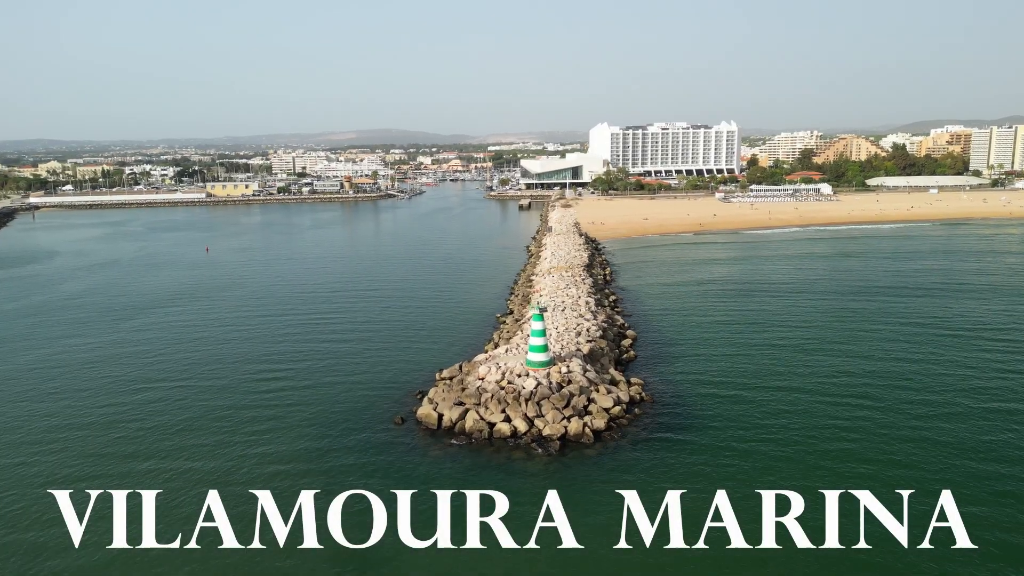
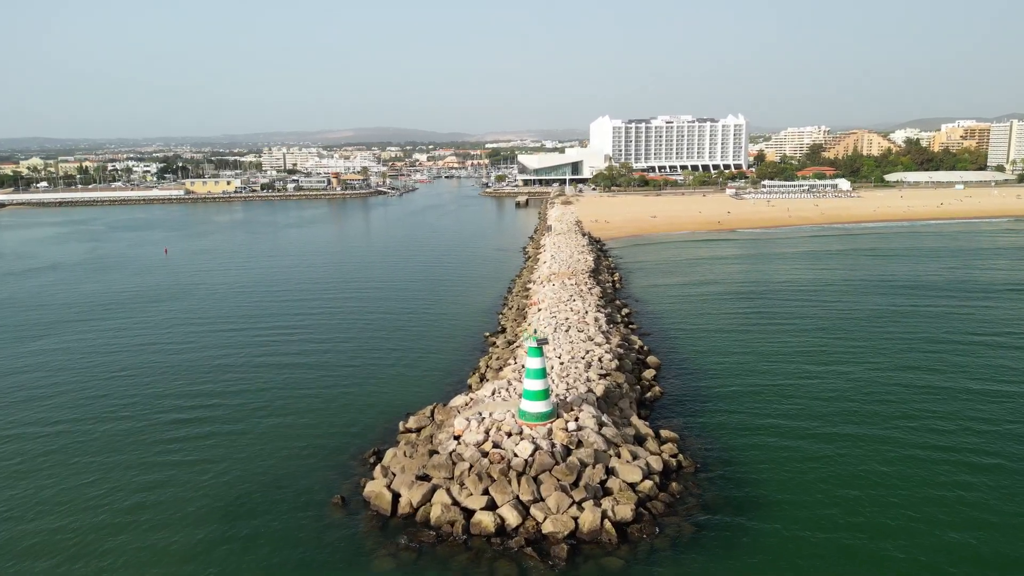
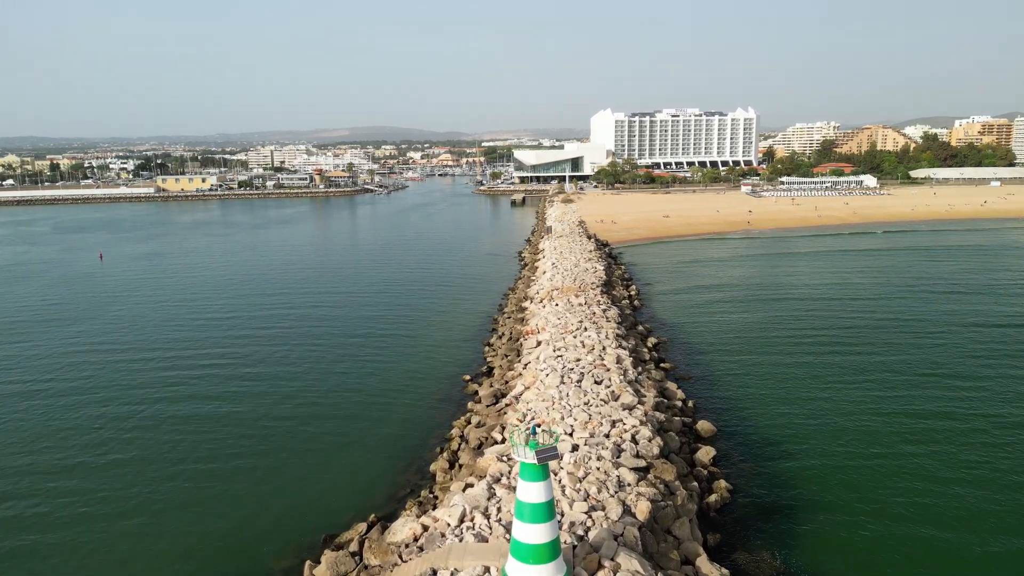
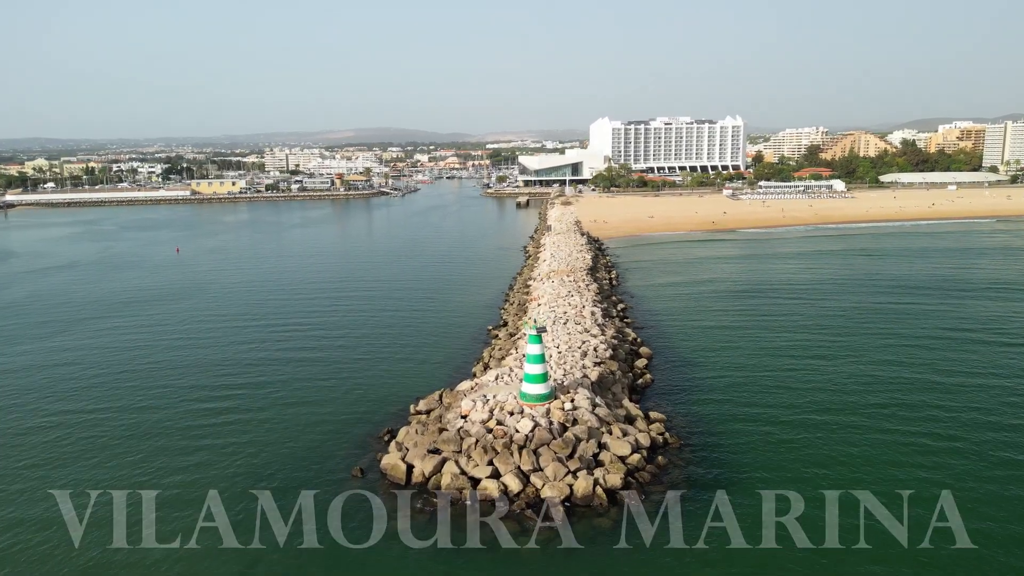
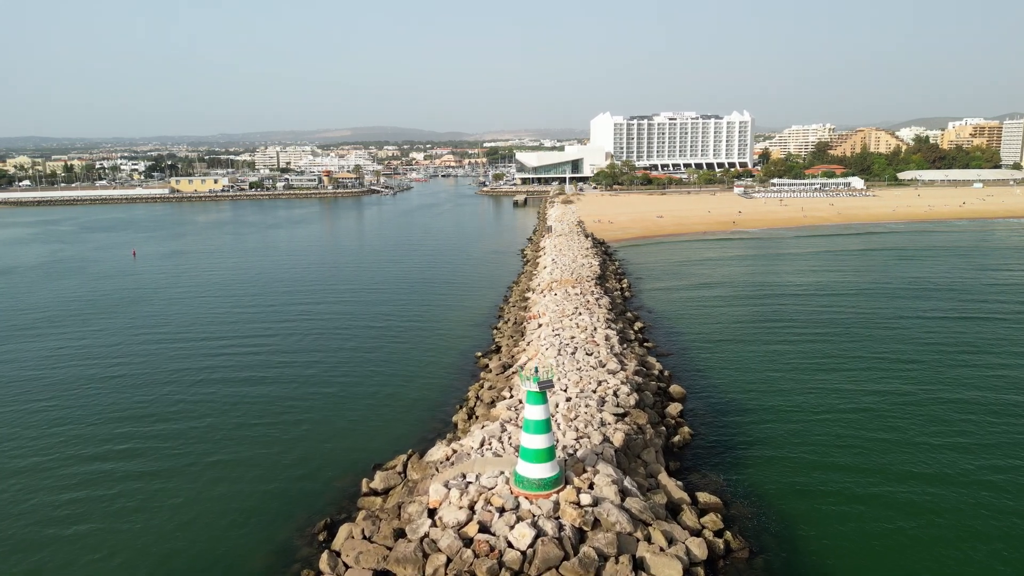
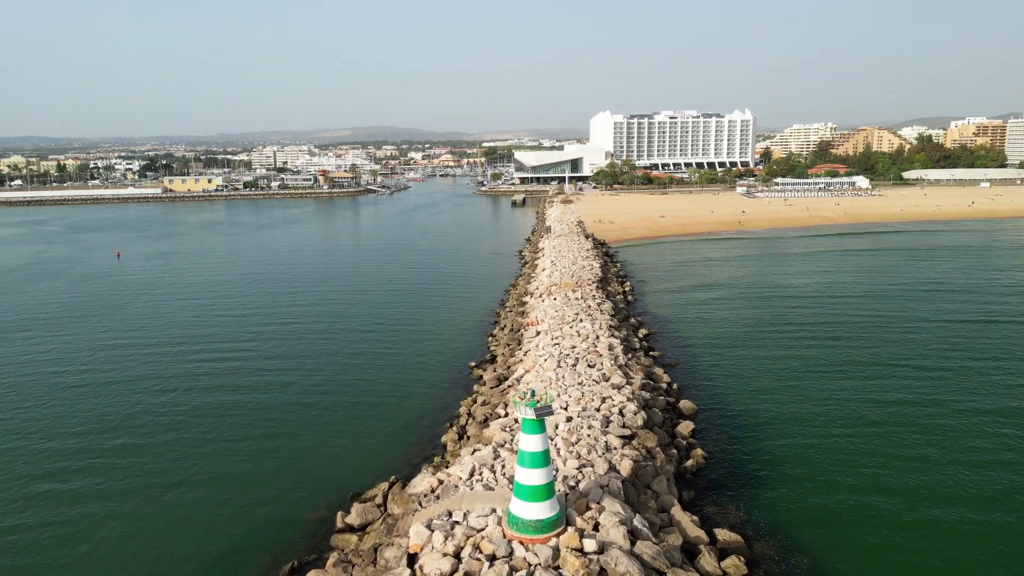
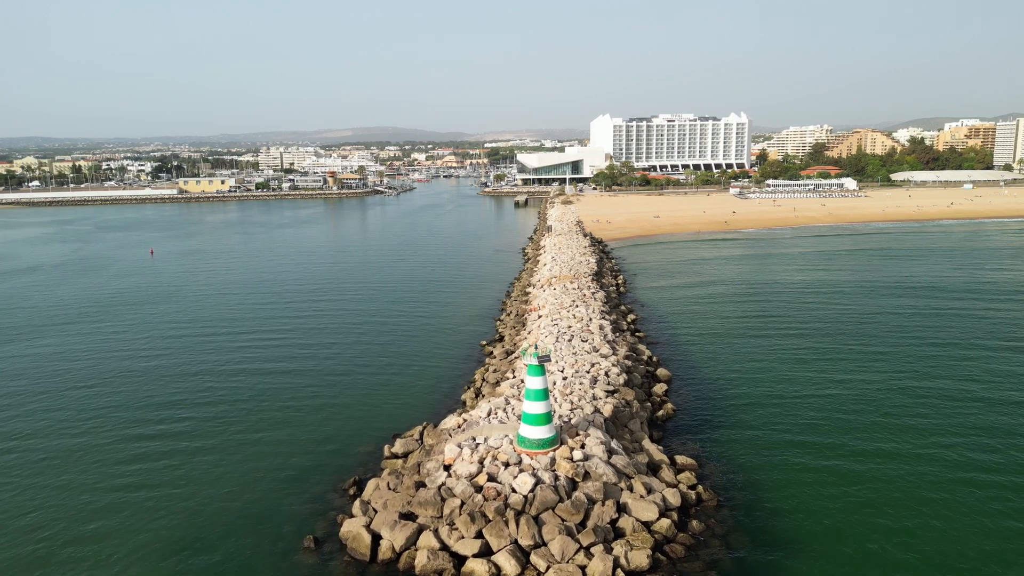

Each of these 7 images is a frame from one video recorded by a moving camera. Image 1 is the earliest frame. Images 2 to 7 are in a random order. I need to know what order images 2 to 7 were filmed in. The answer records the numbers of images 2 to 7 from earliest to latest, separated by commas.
4, 2, 7, 5, 6, 3
